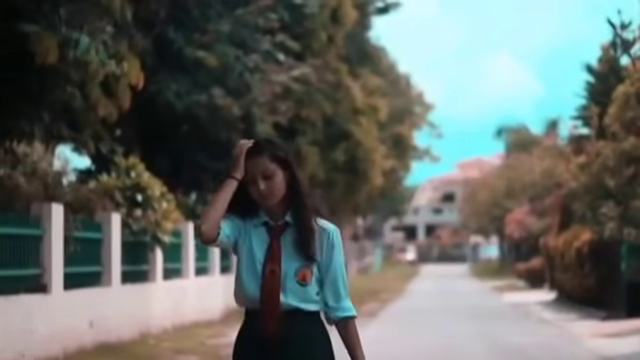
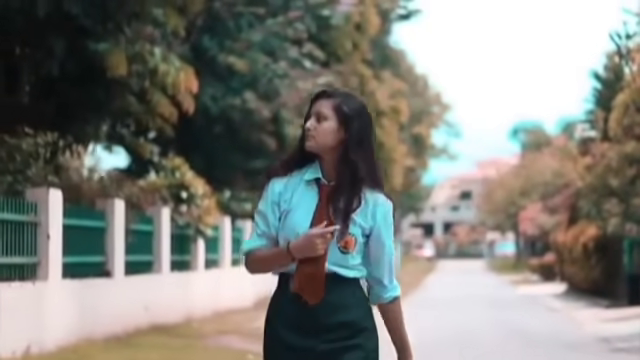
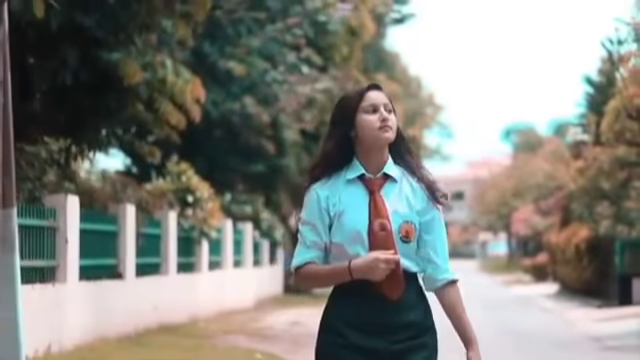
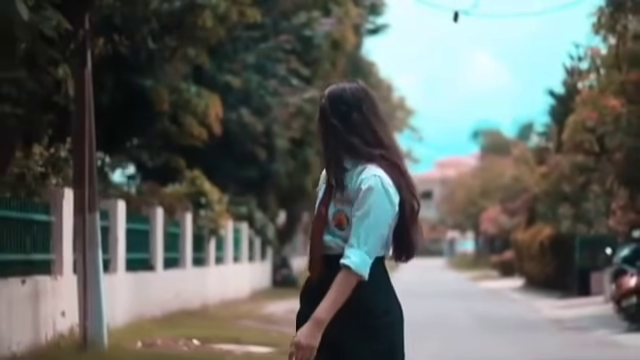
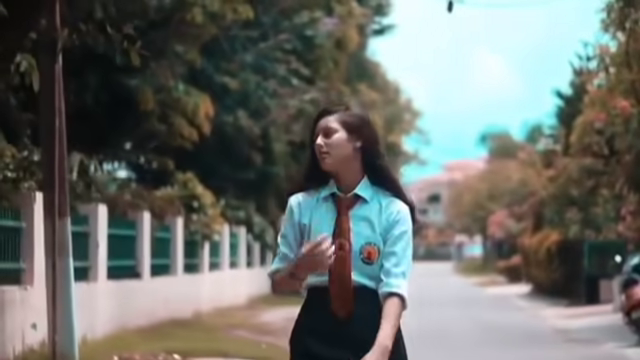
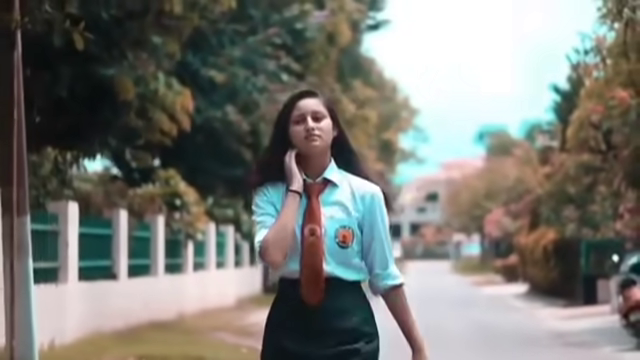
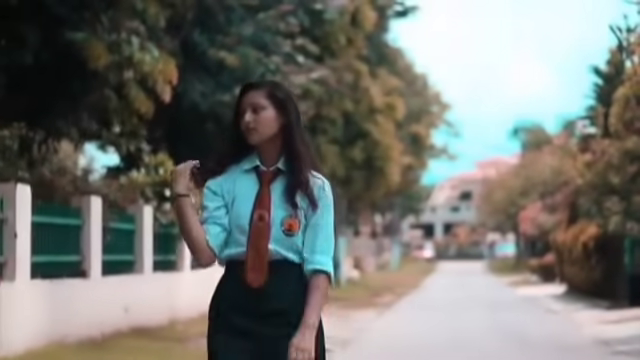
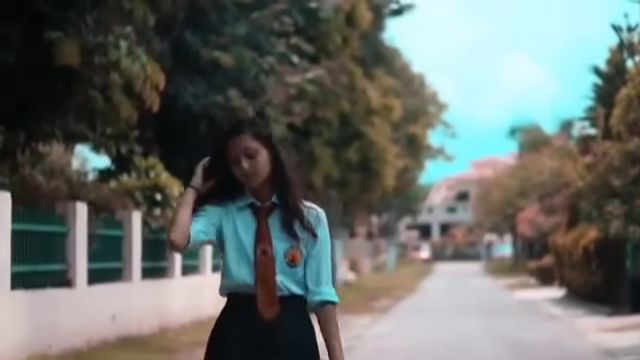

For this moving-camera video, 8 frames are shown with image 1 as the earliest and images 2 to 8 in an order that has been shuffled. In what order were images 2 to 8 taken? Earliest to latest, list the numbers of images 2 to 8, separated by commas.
8, 7, 2, 3, 6, 5, 4
